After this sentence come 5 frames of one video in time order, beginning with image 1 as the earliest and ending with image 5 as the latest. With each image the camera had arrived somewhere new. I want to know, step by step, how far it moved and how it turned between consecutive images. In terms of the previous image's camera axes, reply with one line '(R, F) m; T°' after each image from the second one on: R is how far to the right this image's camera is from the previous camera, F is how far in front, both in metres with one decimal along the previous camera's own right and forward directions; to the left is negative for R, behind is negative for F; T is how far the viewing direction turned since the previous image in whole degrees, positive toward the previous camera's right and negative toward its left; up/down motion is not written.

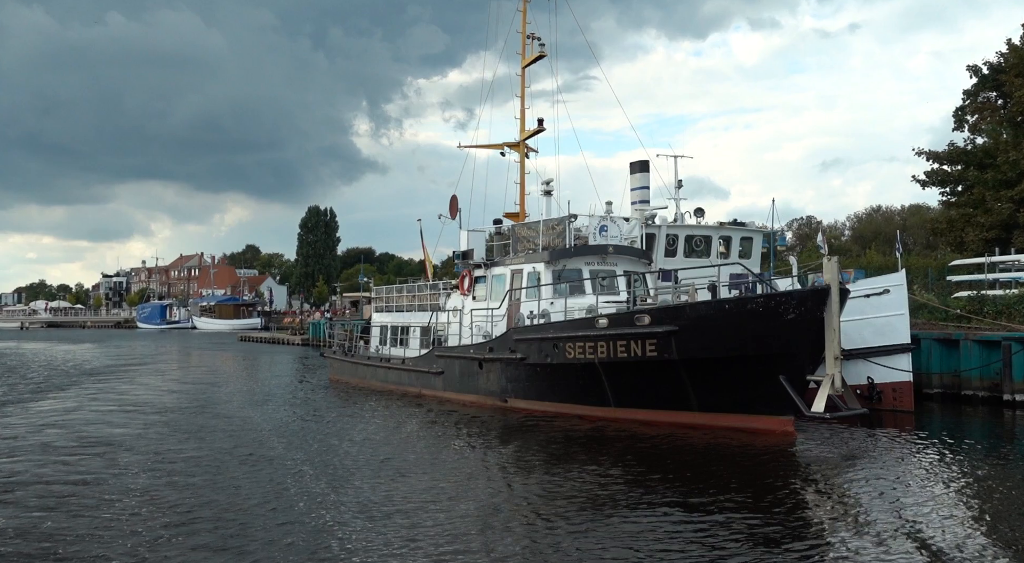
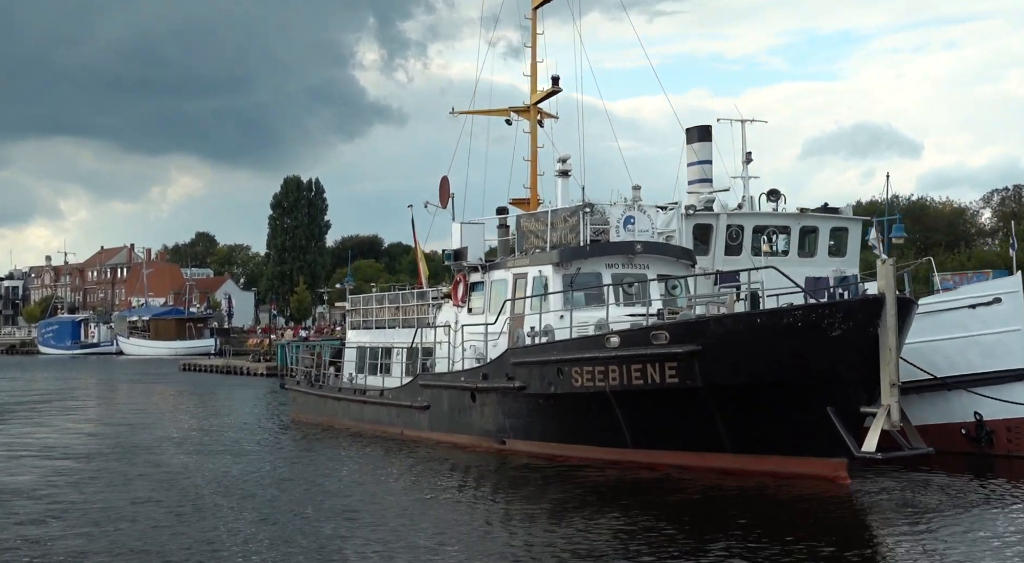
(-1.0, +4.7) m; +3°
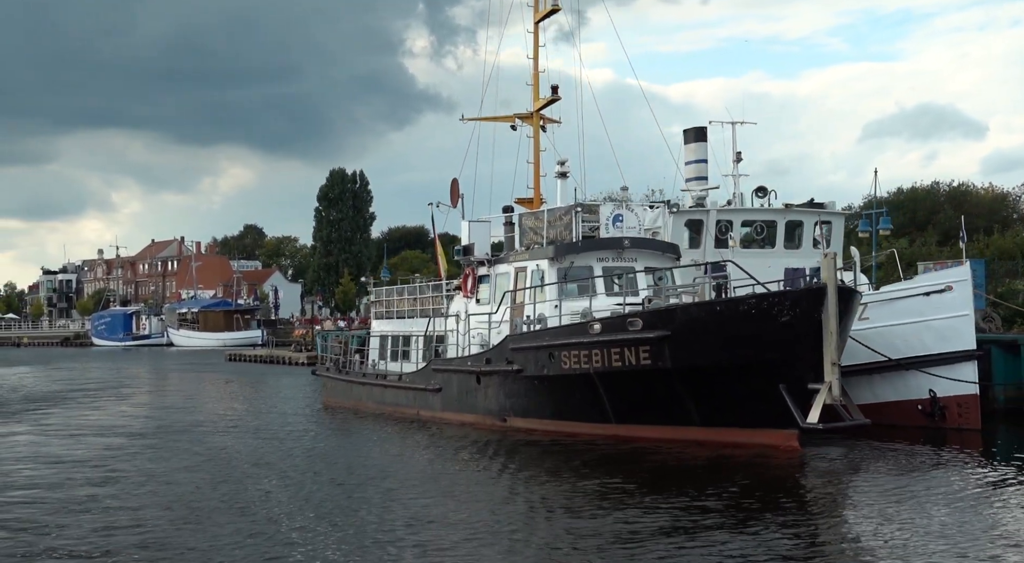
(+0.8, -1.8) m; -3°
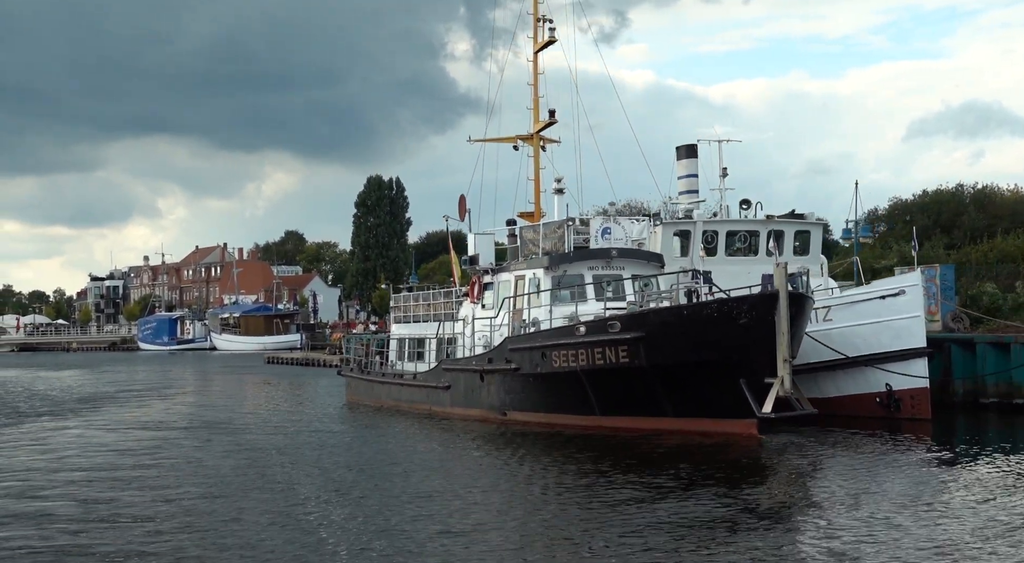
(+0.8, -2.0) m; -2°
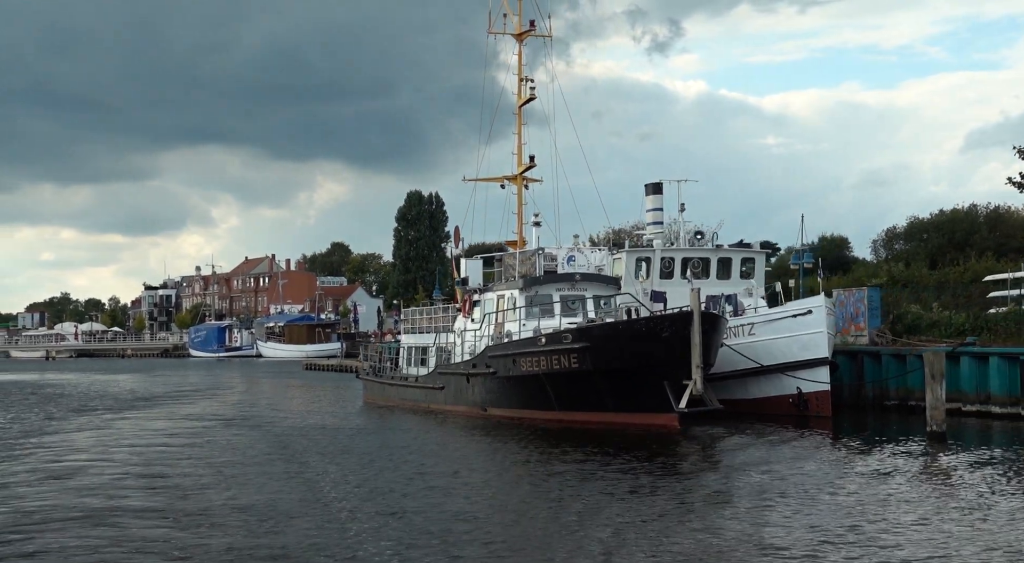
(+1.6, -4.1) m; -3°
